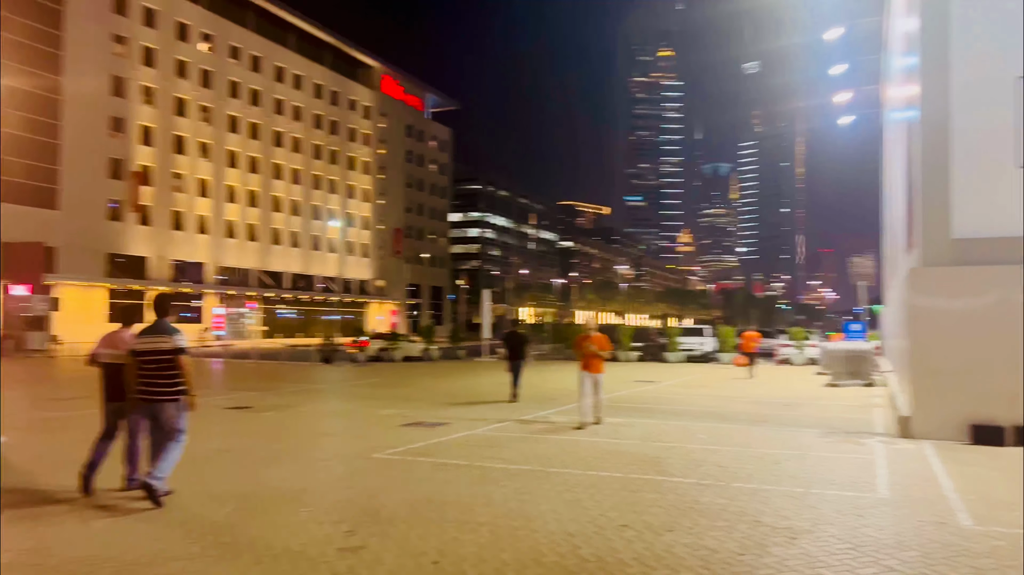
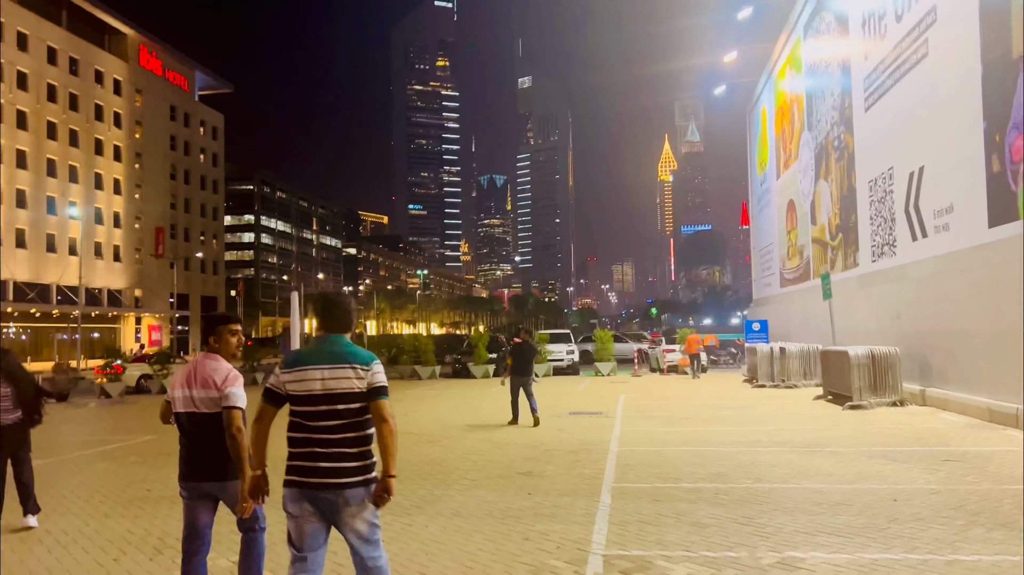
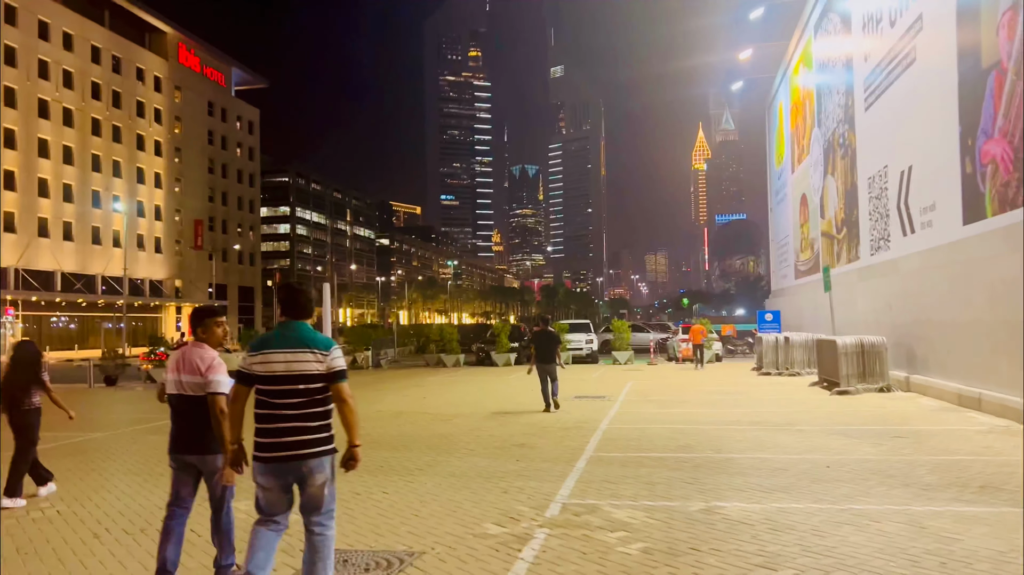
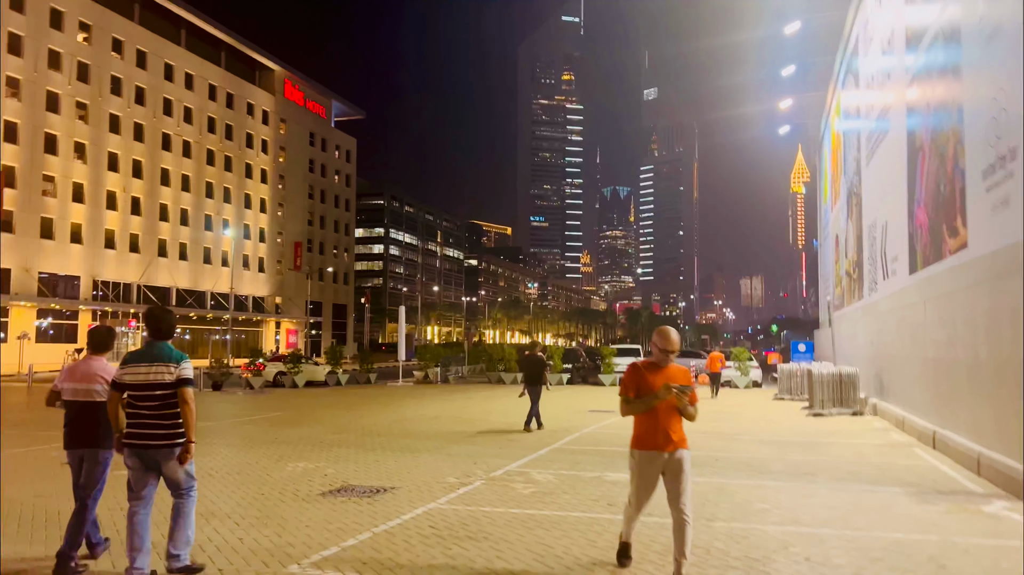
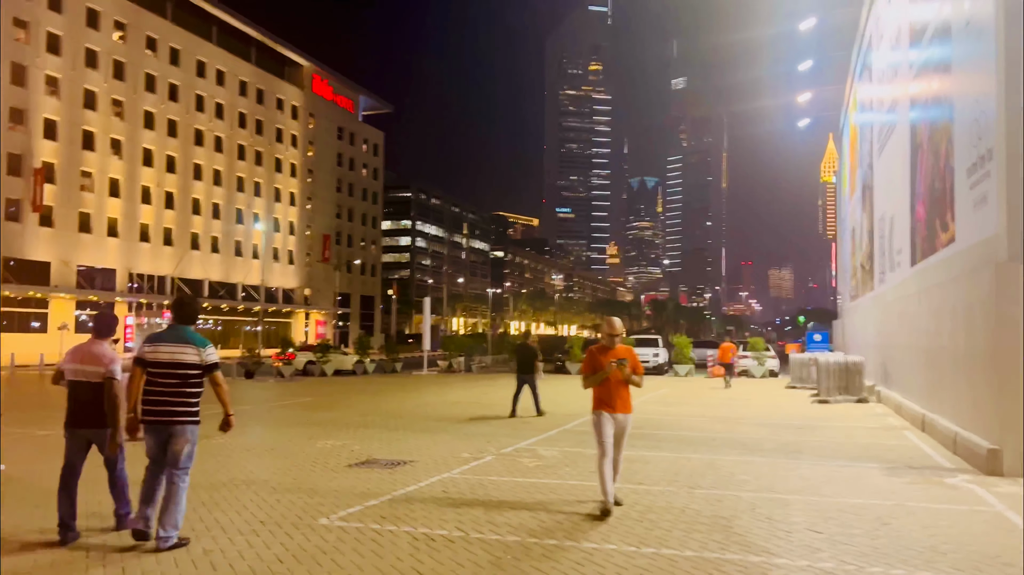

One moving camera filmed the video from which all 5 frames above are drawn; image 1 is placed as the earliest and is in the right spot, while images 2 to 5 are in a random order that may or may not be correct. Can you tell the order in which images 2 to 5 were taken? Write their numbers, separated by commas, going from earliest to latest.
5, 4, 3, 2
